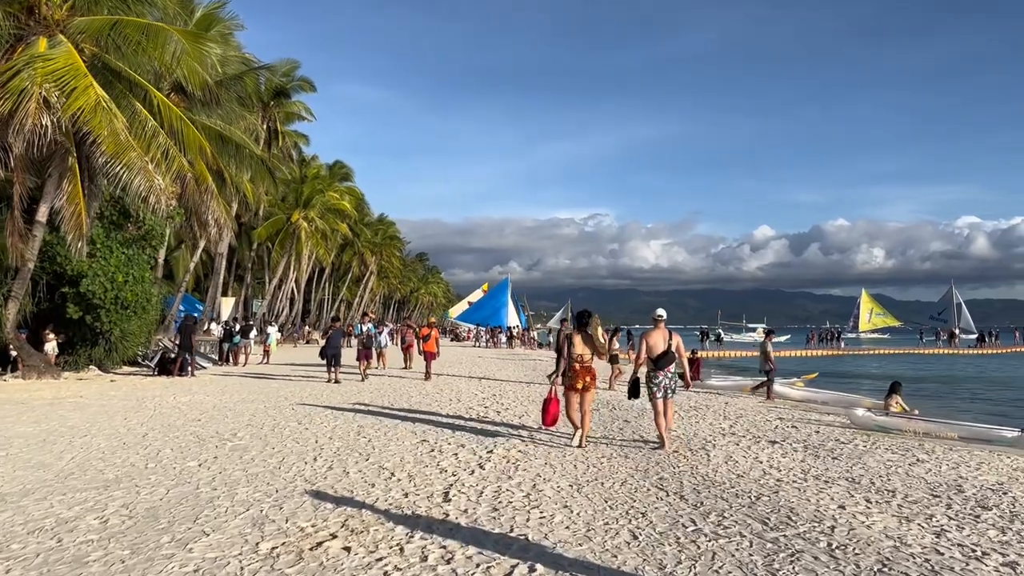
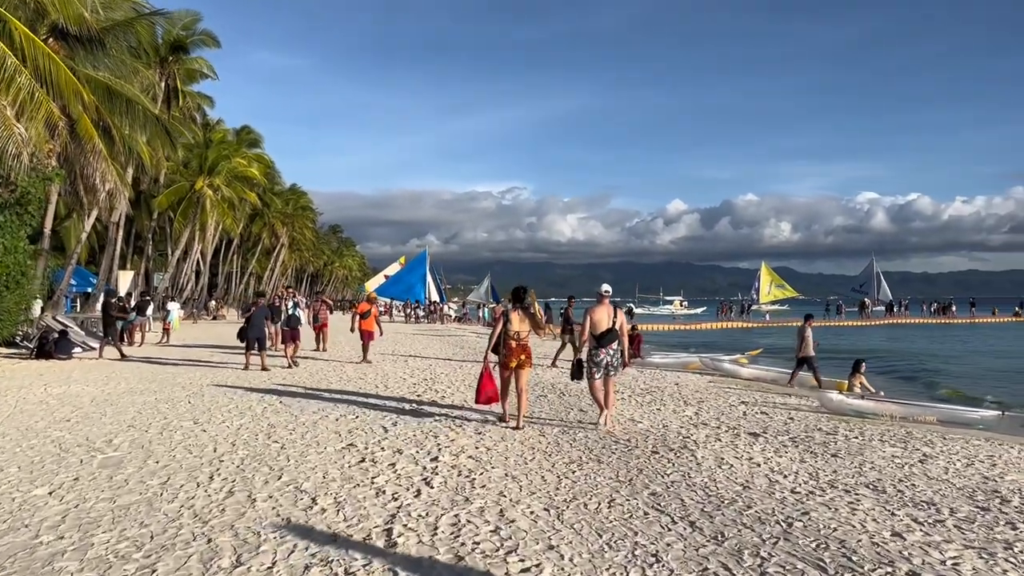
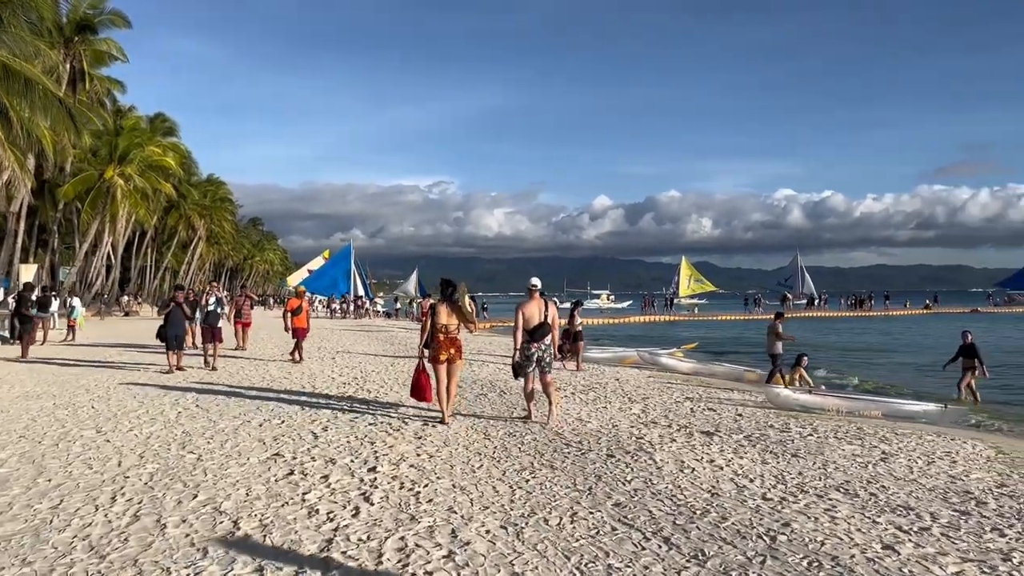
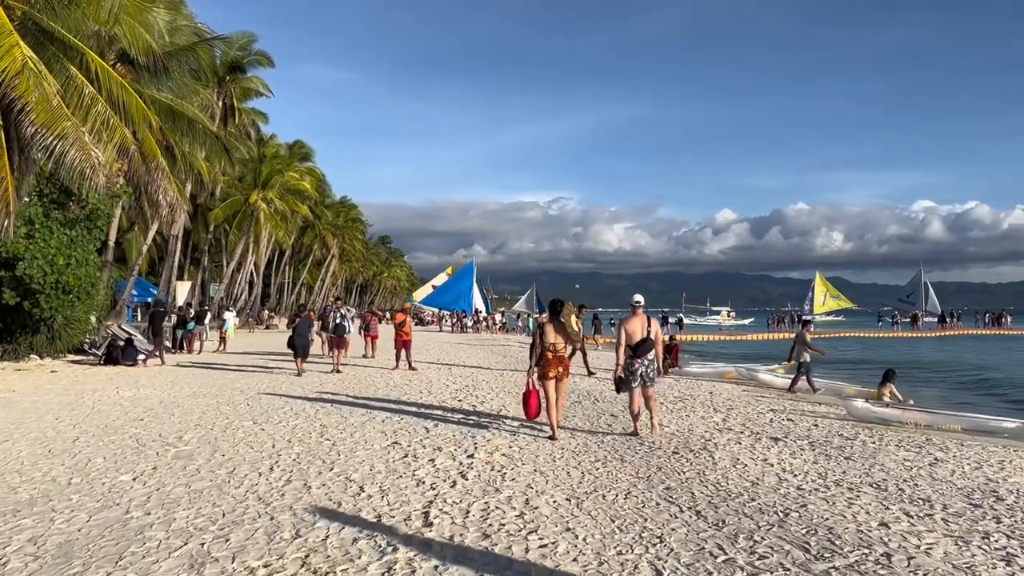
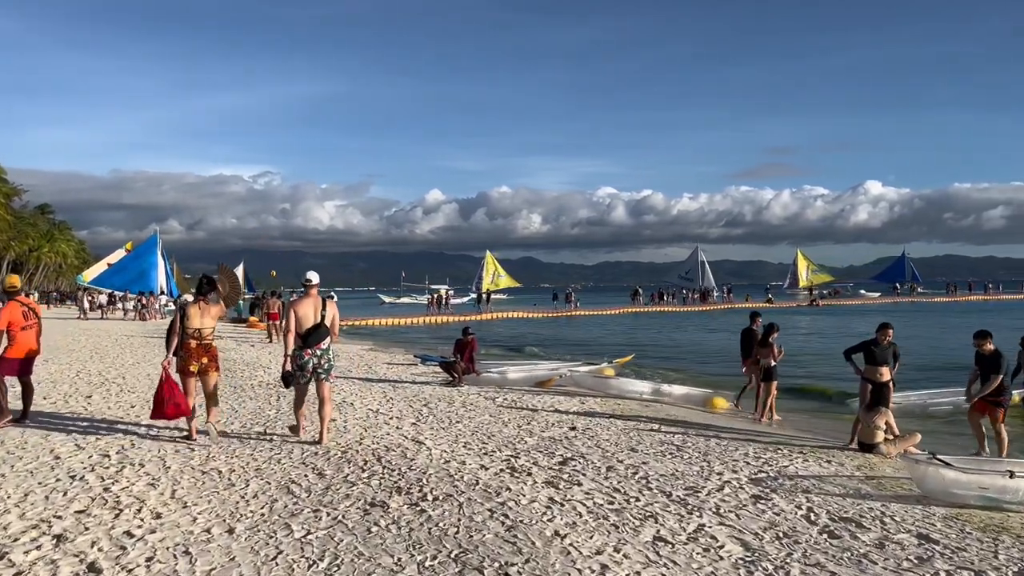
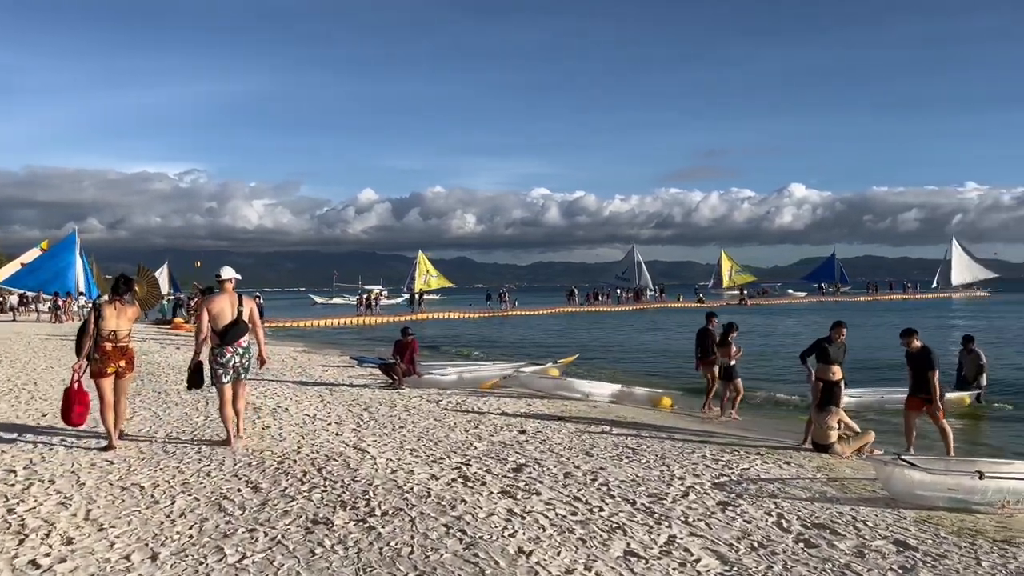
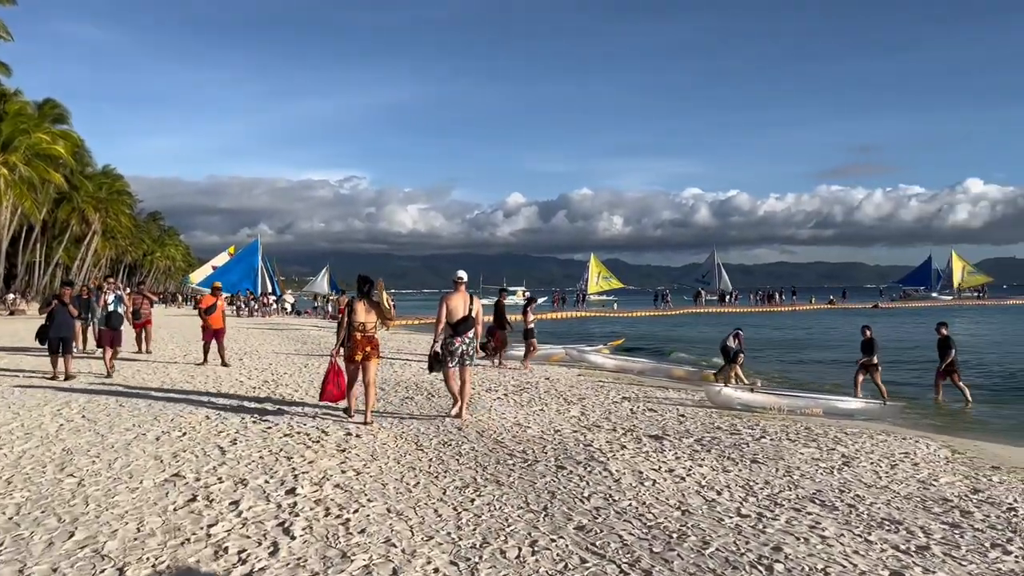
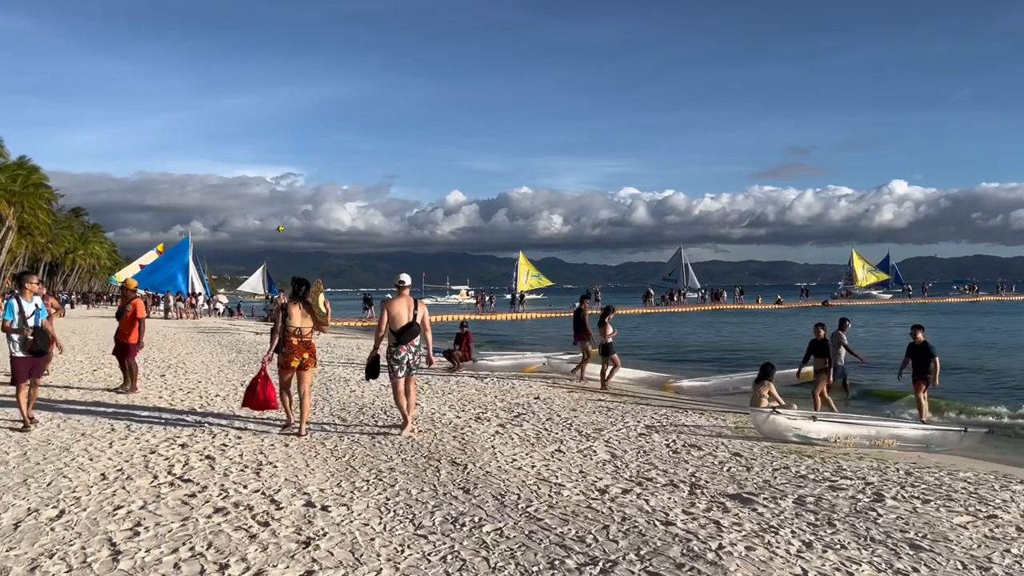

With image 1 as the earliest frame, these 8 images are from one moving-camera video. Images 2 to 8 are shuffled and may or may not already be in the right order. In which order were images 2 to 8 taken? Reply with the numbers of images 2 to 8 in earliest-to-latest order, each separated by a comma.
4, 2, 3, 7, 8, 5, 6
